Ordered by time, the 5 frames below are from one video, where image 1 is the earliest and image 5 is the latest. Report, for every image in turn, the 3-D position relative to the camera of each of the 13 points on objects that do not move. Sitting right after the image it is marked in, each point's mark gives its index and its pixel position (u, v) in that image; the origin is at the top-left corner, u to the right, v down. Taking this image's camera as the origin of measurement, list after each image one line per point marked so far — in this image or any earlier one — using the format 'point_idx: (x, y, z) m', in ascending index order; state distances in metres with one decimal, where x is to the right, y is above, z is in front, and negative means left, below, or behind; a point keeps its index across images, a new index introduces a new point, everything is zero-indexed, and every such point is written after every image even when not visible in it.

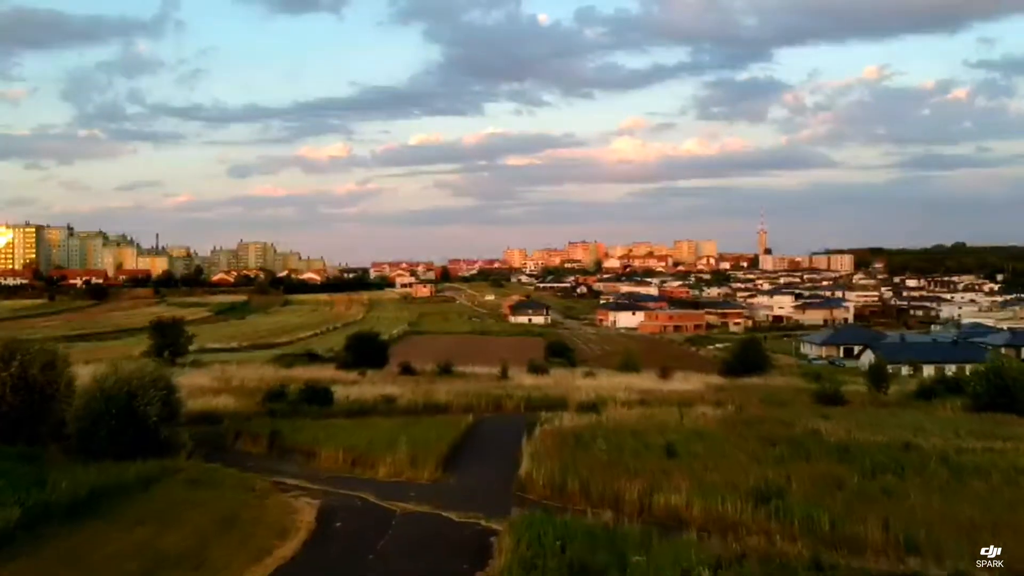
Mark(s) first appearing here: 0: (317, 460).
0: (-2.2, -1.9, +9.5) m
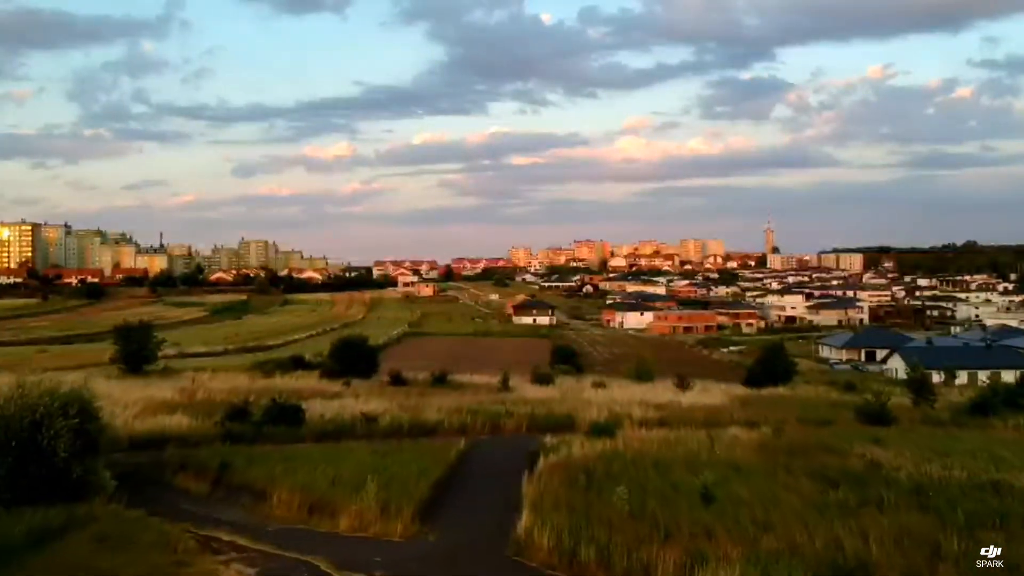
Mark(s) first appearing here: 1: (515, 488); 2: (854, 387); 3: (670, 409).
0: (-2.2, -1.9, +7.7) m
1: (0.0, -1.9, +8.1) m
2: (+7.5, -2.2, +19.0) m
3: (+2.5, -1.9, +13.3) m
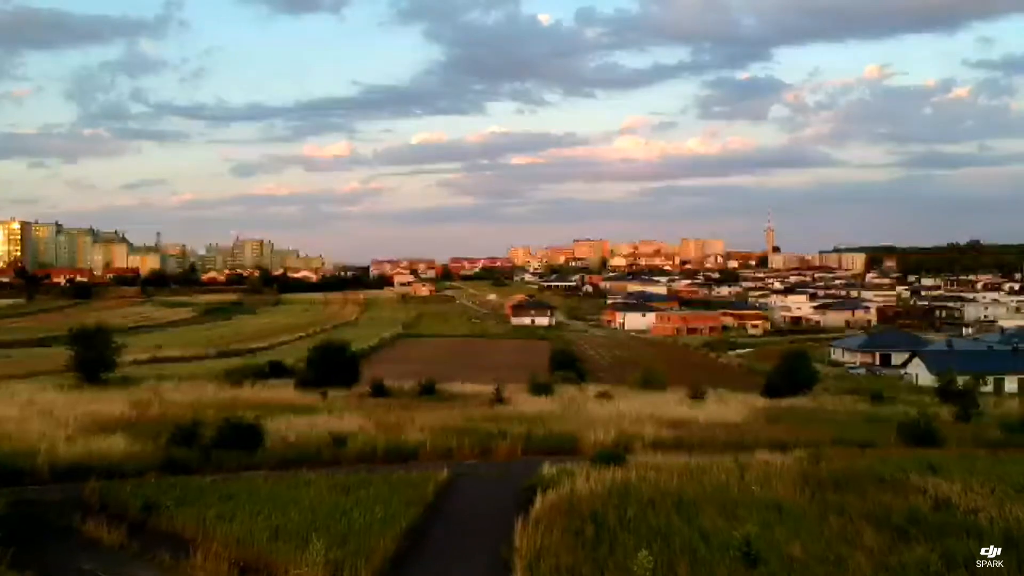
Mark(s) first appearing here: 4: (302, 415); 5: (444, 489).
0: (-2.3, -1.9, +6.1) m
1: (-0.1, -1.9, +6.4) m
2: (+7.4, -2.2, +17.3) m
3: (+2.4, -1.9, +11.7) m
4: (-3.0, -1.8, +12.5) m
5: (-0.6, -1.9, +8.0) m
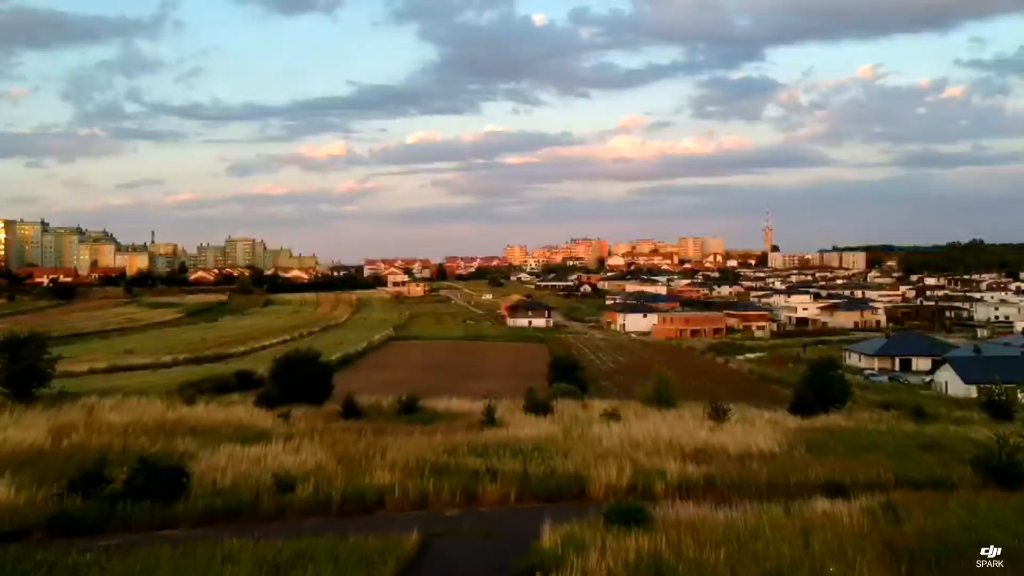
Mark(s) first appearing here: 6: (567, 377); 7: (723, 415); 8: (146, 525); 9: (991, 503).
0: (-2.3, -2.0, +4.0) m
1: (-0.1, -1.9, +4.3) m
2: (+7.3, -2.2, +15.3) m
3: (+2.3, -1.9, +9.6) m
4: (-3.1, -1.9, +10.4) m
5: (-0.7, -1.9, +6.0) m
6: (+1.2, -2.0, +19.8) m
7: (+3.3, -2.0, +13.5) m
8: (-3.0, -1.9, +7.1) m
9: (+4.3, -1.9, +7.8) m
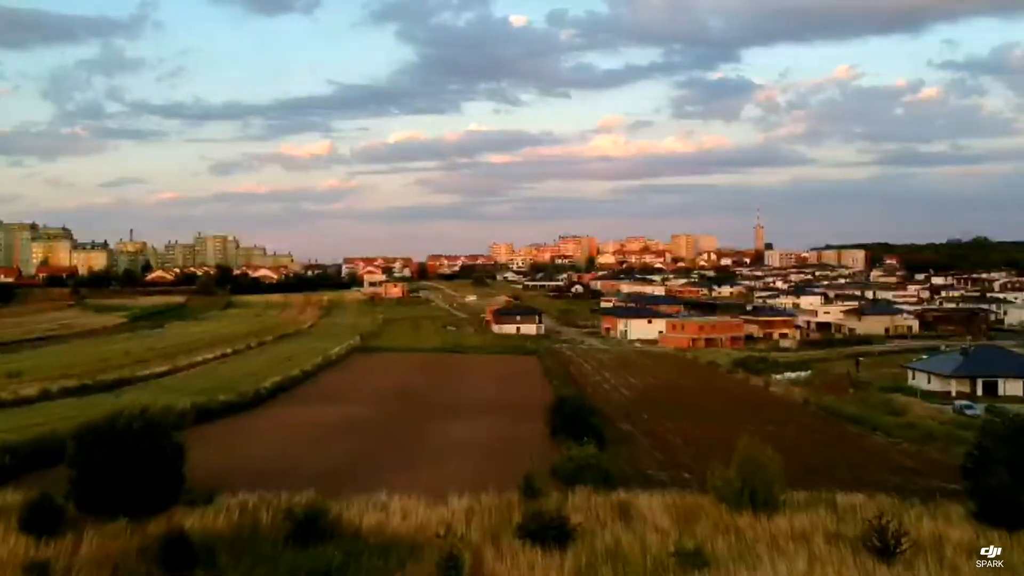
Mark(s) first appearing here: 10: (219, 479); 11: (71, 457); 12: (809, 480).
0: (-2.3, -2.1, -2.4) m
1: (-0.1, -2.1, -2.0) m
2: (+7.2, -2.4, +9.1) m
3: (+2.2, -2.1, +3.3) m
4: (-3.2, -2.0, +4.0) m
5: (-0.7, -2.1, -0.4) m
6: (+1.0, -2.1, +13.4) m
7: (+3.2, -2.1, +7.2) m
8: (-3.0, -2.1, +0.8) m
9: (+4.3, -2.1, +1.6) m
10: (-3.2, -2.0, +10.1) m
11: (-4.2, -1.5, +8.6) m
12: (+3.7, -2.2, +10.8) m
